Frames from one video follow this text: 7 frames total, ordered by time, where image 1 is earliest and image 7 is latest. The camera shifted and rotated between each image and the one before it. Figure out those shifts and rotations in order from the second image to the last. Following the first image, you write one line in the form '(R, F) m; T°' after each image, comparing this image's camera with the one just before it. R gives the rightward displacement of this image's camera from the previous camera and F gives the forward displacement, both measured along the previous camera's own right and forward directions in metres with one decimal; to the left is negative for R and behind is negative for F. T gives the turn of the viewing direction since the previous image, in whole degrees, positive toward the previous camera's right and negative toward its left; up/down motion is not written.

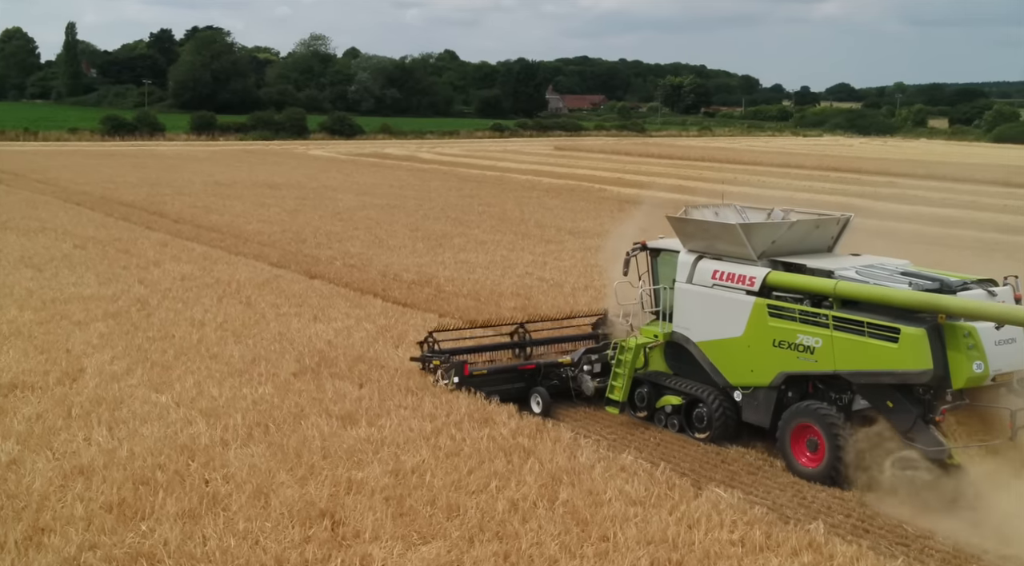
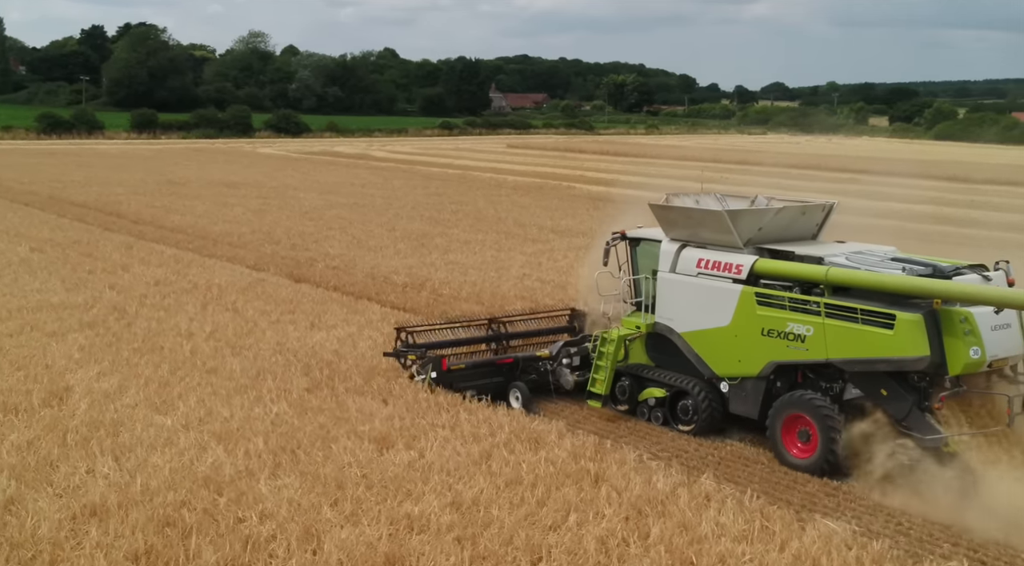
(-0.7, +0.6) m; +3°
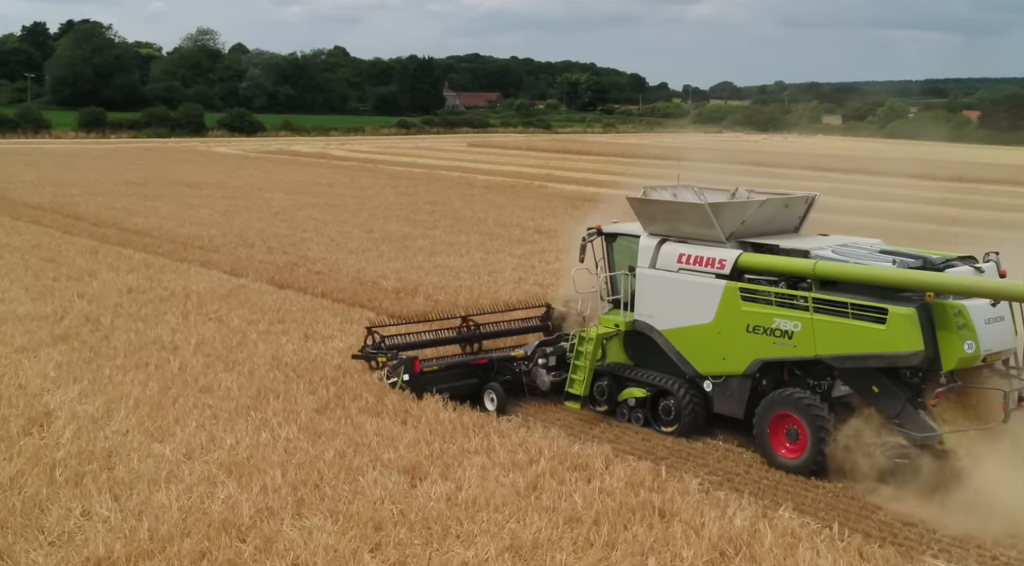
(-0.5, +0.6) m; +3°
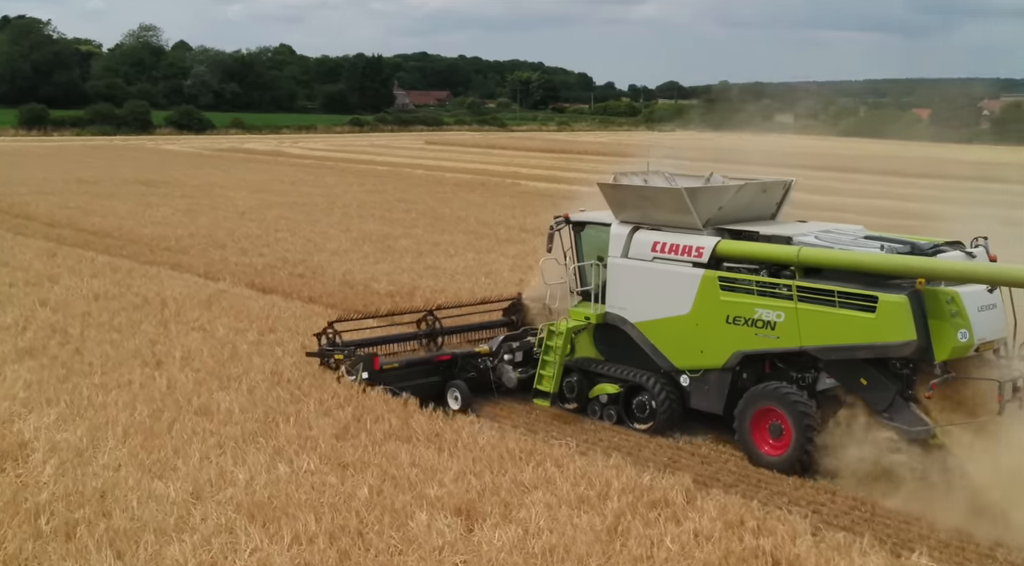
(-0.6, +0.8) m; +3°
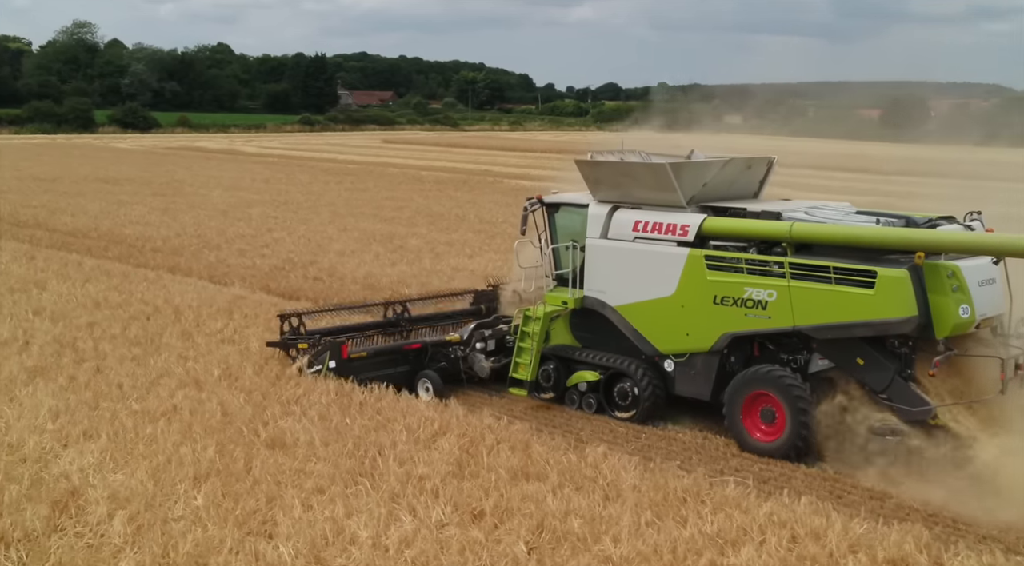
(-1.1, +1.0) m; +3°
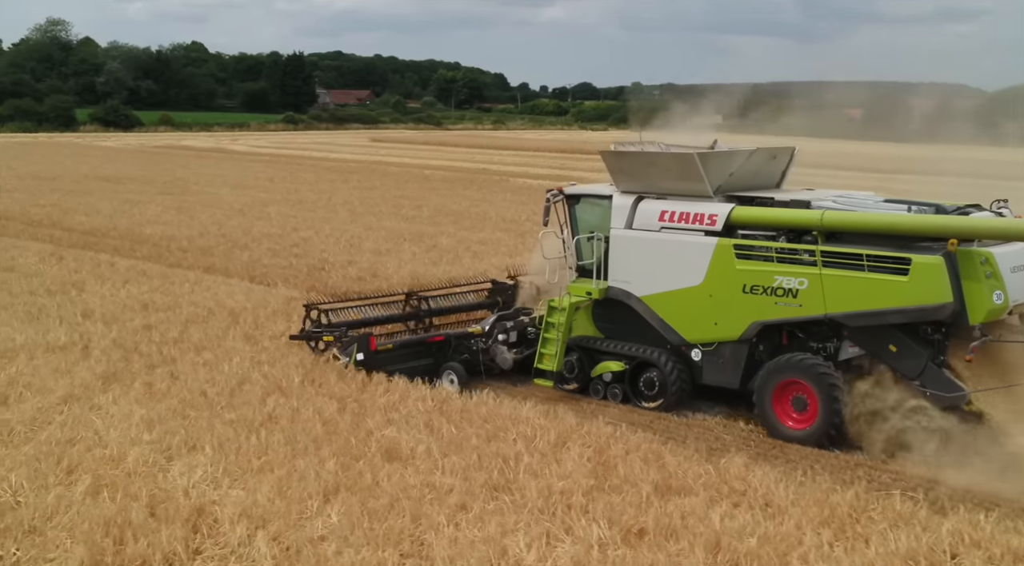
(-0.7, +0.2) m; 0°
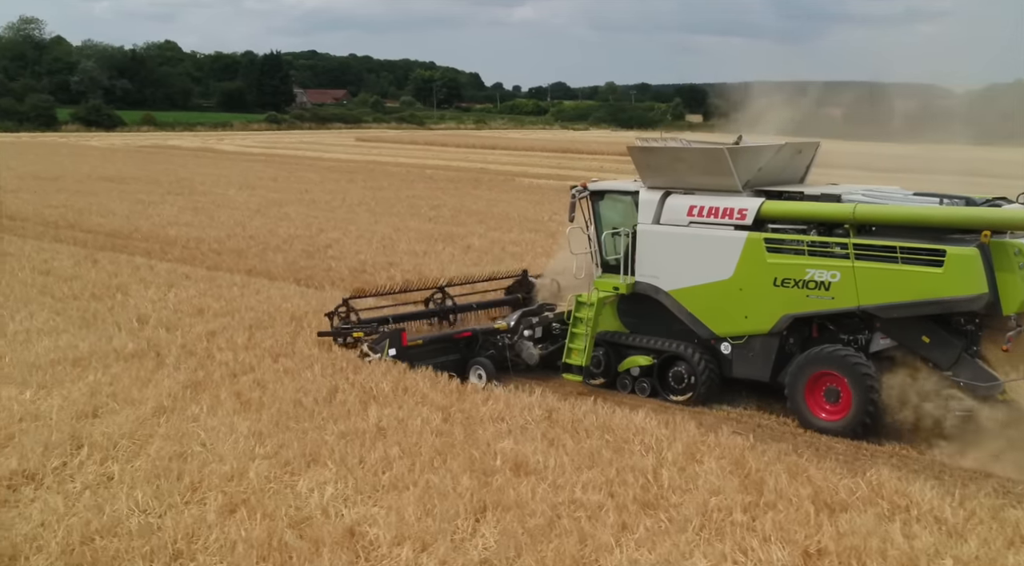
(-0.8, +0.1) m; 0°
